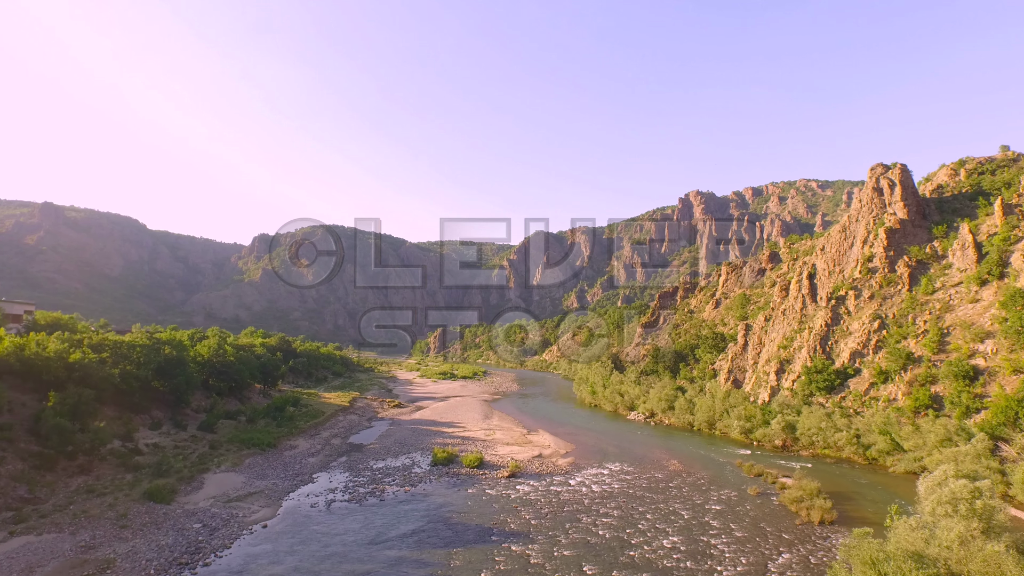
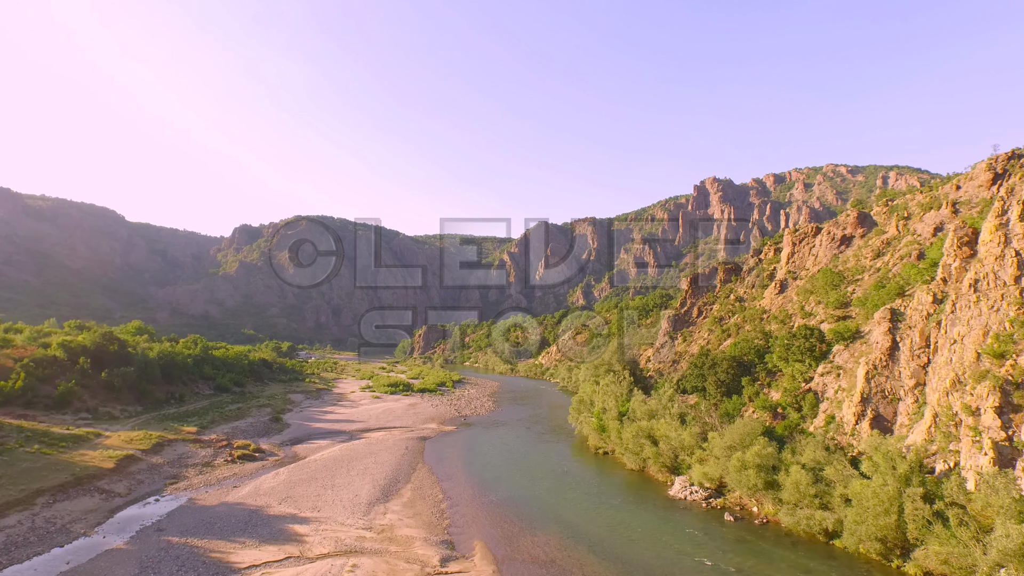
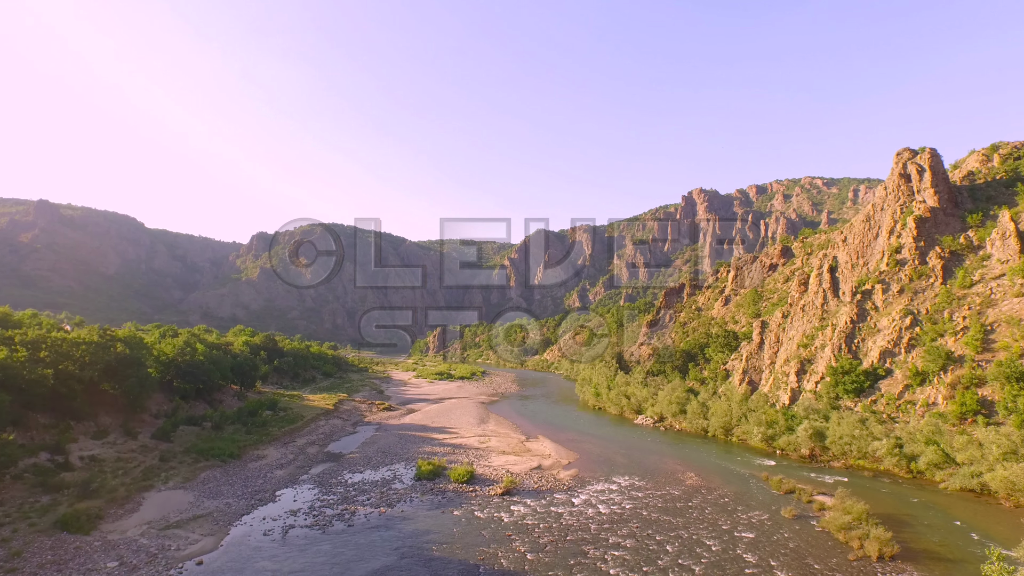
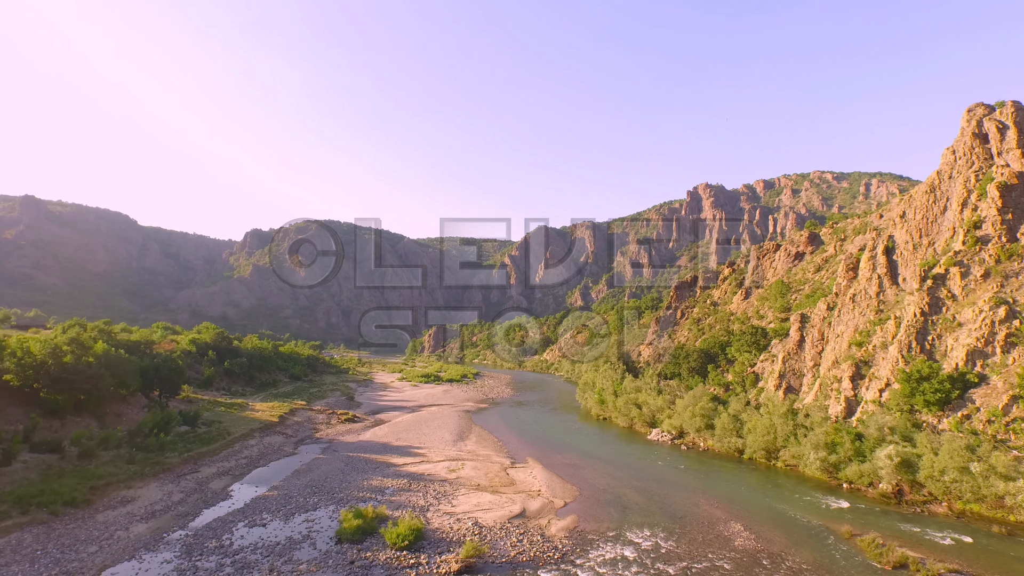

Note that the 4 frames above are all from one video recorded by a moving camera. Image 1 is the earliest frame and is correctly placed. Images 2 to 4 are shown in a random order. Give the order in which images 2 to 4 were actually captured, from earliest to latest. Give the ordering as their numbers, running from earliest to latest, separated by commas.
3, 4, 2
